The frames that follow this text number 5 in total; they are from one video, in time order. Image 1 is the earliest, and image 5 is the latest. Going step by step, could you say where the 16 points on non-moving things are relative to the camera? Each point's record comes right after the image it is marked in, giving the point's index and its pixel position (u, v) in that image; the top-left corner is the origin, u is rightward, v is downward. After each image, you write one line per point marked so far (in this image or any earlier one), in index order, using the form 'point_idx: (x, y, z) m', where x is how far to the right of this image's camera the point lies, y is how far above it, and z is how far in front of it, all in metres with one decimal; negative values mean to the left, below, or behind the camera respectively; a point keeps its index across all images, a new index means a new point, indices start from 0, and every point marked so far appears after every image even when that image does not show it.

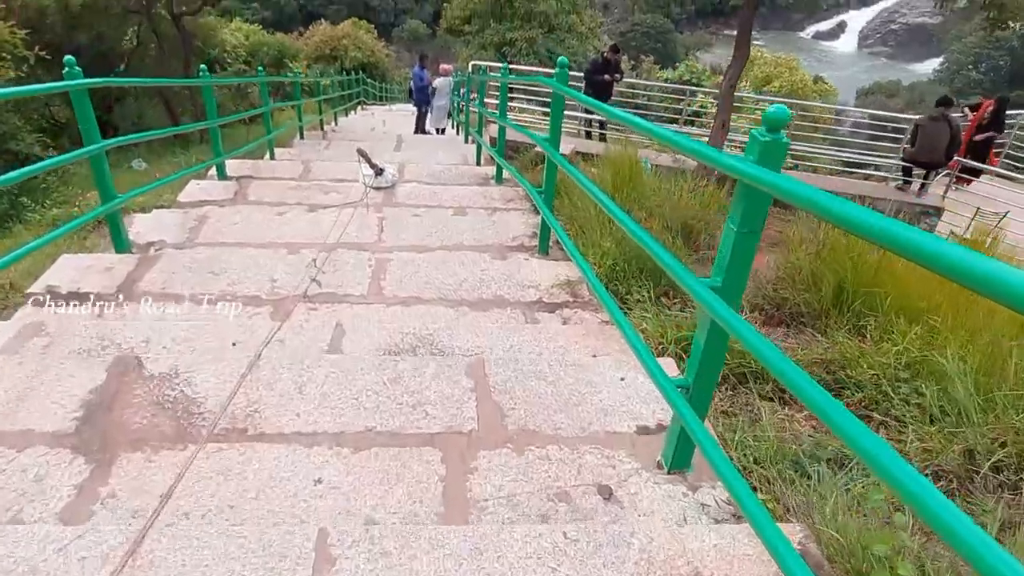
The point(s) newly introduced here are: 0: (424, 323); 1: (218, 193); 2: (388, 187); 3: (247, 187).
0: (-0.3, -0.1, +2.4) m
1: (-1.9, +0.6, +4.4) m
2: (-0.8, +0.6, +4.5) m
3: (-1.8, +0.7, +4.6) m
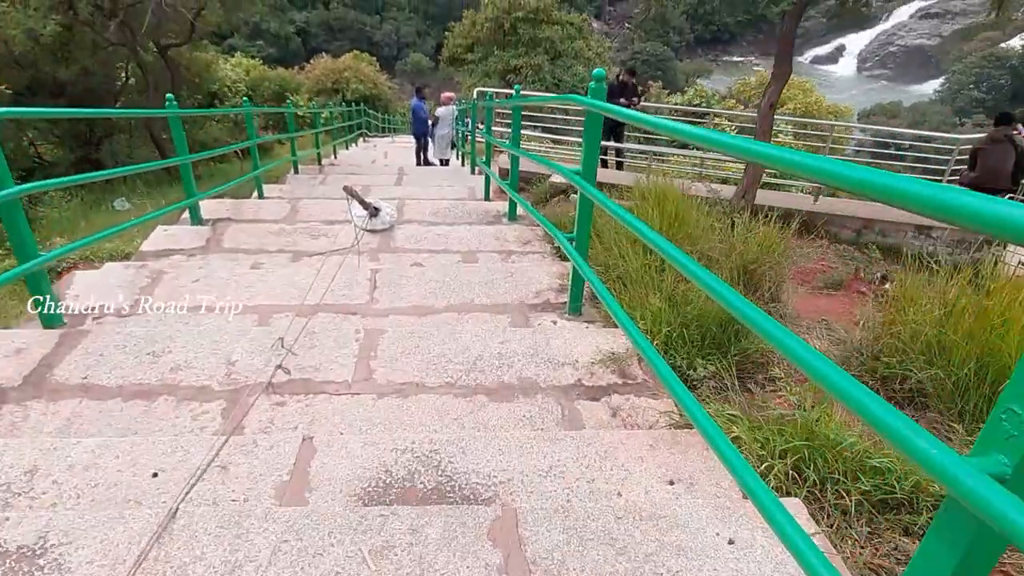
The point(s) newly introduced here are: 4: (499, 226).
0: (-0.2, -0.4, +1.7) m
1: (-1.8, +0.3, +3.8) m
2: (-0.7, +0.3, +3.9) m
3: (-1.7, +0.3, +4.0) m
4: (-0.1, +0.4, +4.2) m
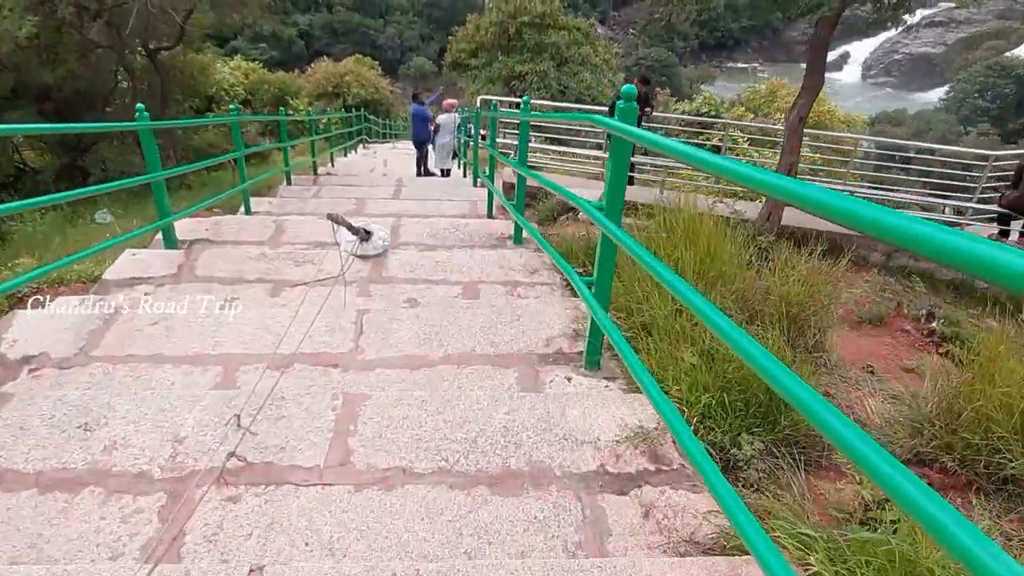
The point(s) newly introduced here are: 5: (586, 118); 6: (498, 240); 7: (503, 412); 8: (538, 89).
0: (-0.2, -0.5, +1.4) m
1: (-1.7, +0.1, +3.4) m
2: (-0.7, +0.2, +3.5) m
3: (-1.6, +0.2, +3.6) m
4: (-0.1, +0.2, +3.8) m
5: (+0.3, +0.6, +2.5) m
6: (-0.1, +0.3, +4.0) m
7: (0.0, -0.3, +1.9) m
8: (+0.5, +4.0, +13.8) m
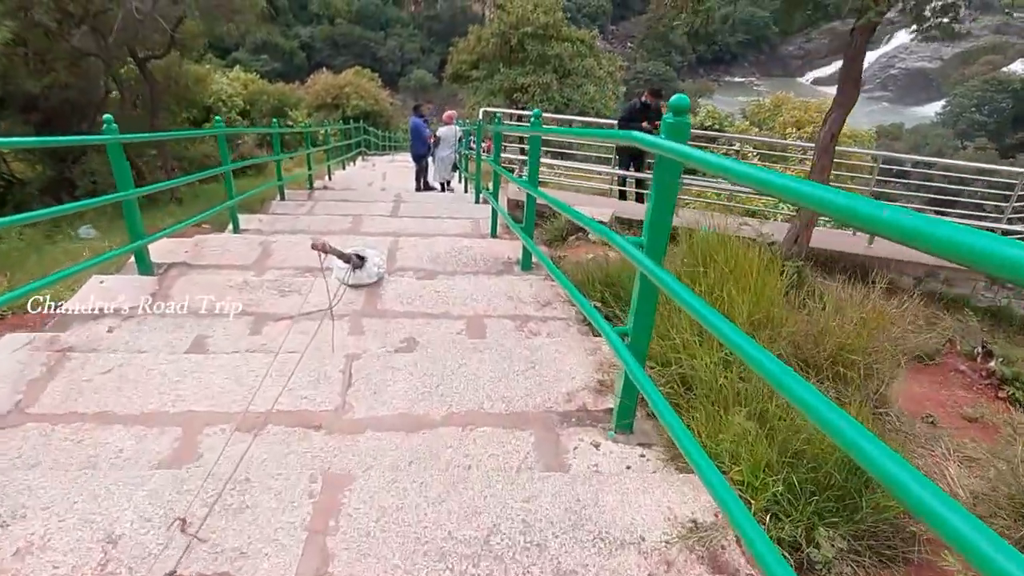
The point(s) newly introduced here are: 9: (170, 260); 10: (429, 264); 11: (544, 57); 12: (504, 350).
0: (-0.2, -0.6, +1.0) m
1: (-1.7, 0.0, +3.0) m
2: (-0.6, 0.0, +3.2) m
3: (-1.6, 0.0, +3.2) m
4: (0.0, 0.0, +3.4) m
5: (+0.3, +0.5, +2.1) m
6: (0.0, +0.1, +3.7) m
7: (0.0, -0.5, +1.6) m
8: (+0.6, +3.6, +13.5) m
9: (-1.8, +0.1, +3.5) m
10: (-0.4, +0.1, +3.7) m
11: (+0.7, +4.7, +13.9) m
12: (0.0, -0.2, +2.5) m
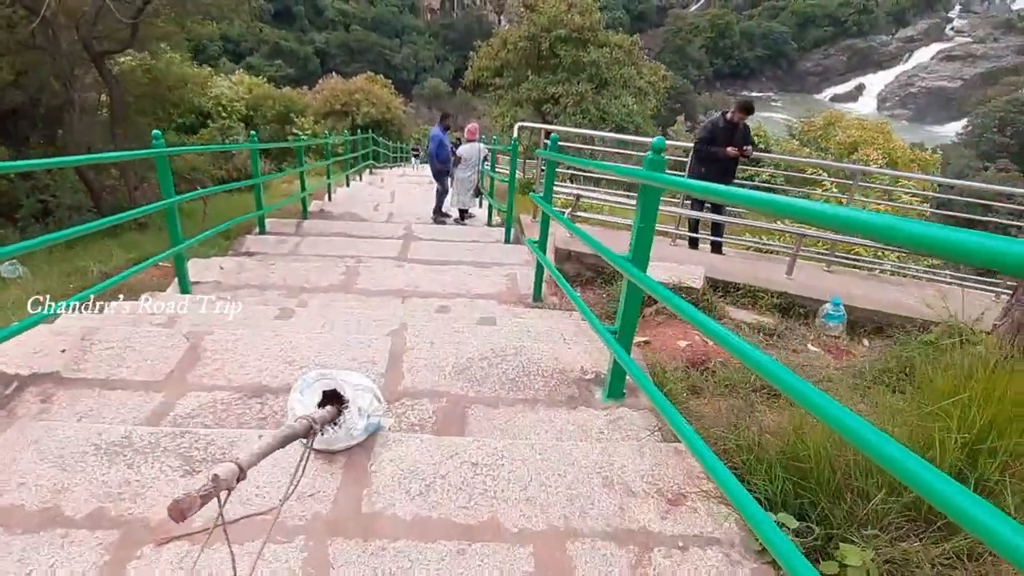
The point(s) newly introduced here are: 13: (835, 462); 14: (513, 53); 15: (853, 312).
0: (+0.1, -1.0, -0.4) m
1: (-1.5, -0.4, +1.6) m
2: (-0.4, -0.4, +1.8) m
3: (-1.3, -0.4, +1.8) m
4: (+0.2, -0.4, +2.0) m
5: (+0.6, 0.0, +0.7) m
6: (+0.2, -0.3, +2.3) m
7: (+0.2, -0.9, +0.1) m
8: (+1.0, +3.1, +12.1) m
9: (-1.5, -0.3, +2.2) m
10: (-0.2, -0.3, +2.2) m
11: (+1.2, +4.1, +12.5) m
12: (+0.2, -0.6, +1.0) m
13: (+0.8, -0.4, +1.7) m
14: (0.0, +4.5, +13.2) m
15: (+1.8, -0.1, +3.6) m
